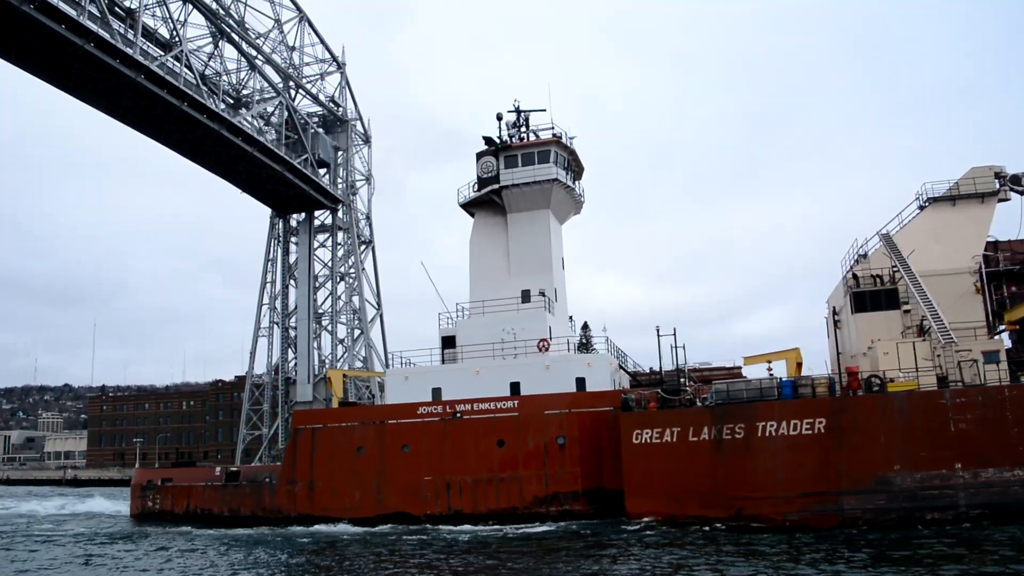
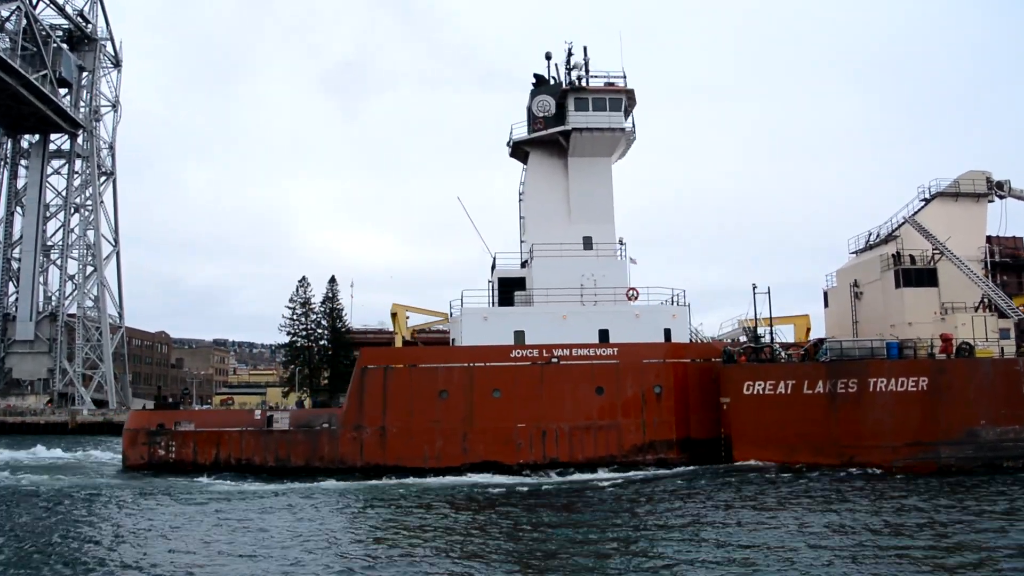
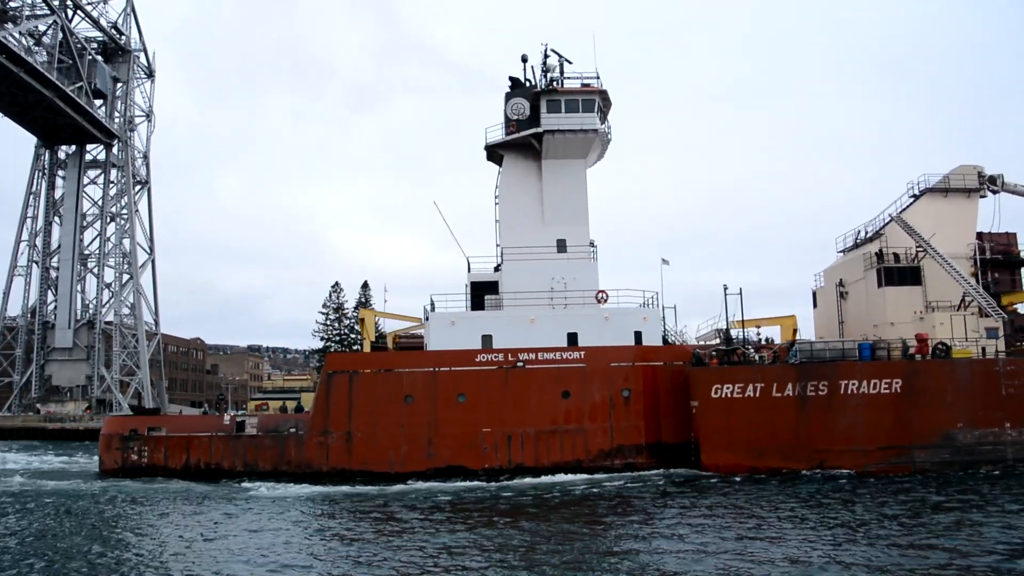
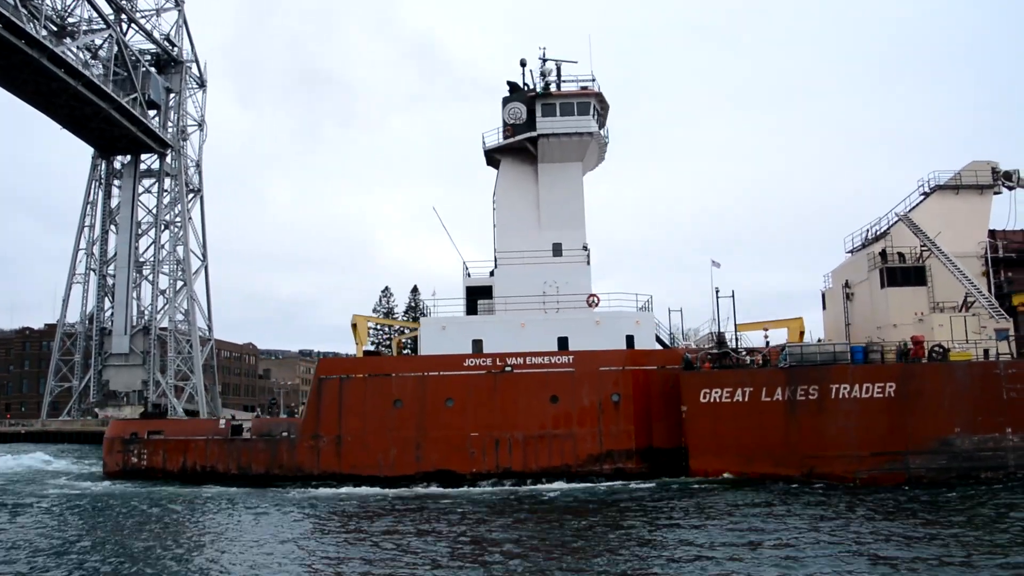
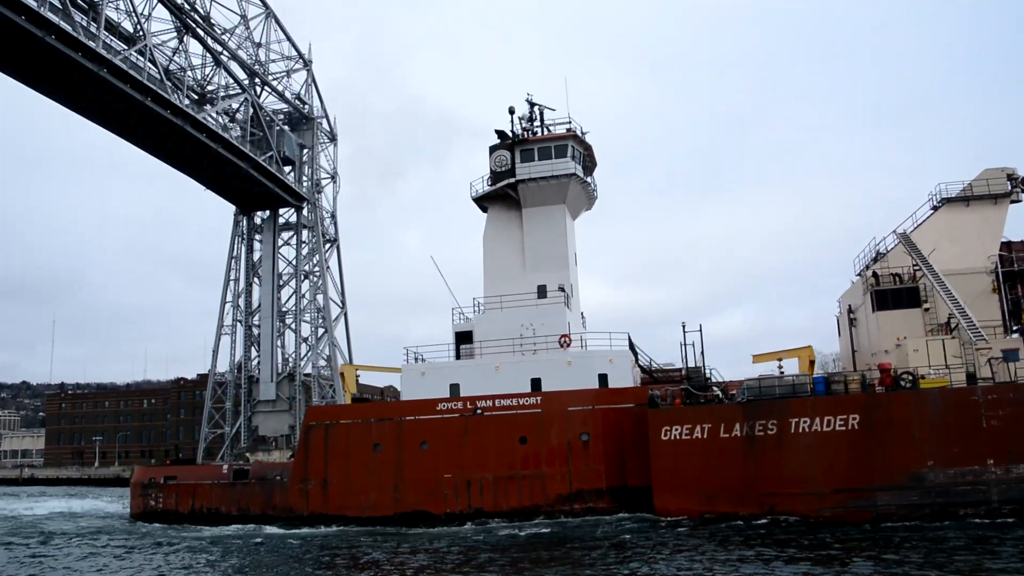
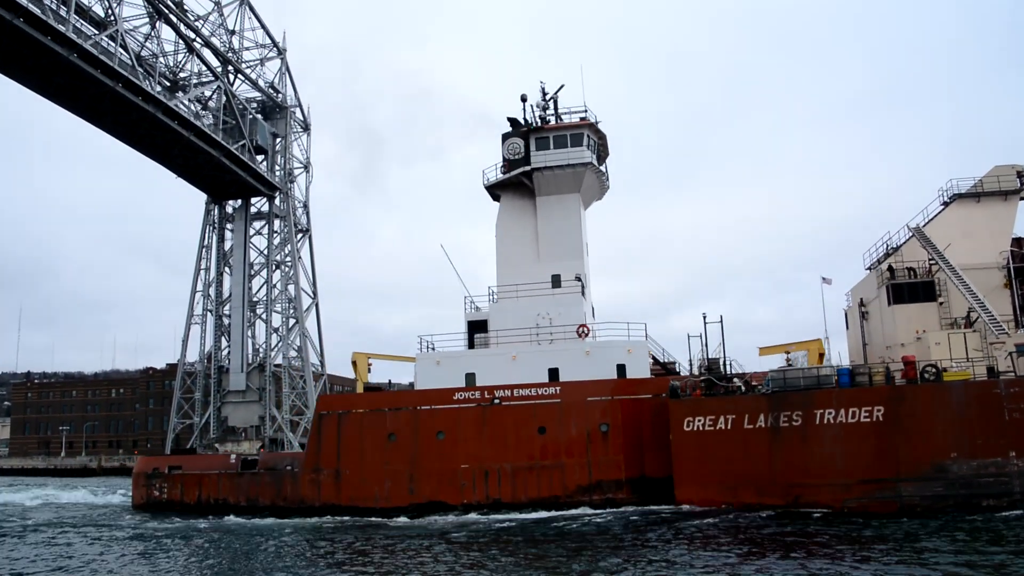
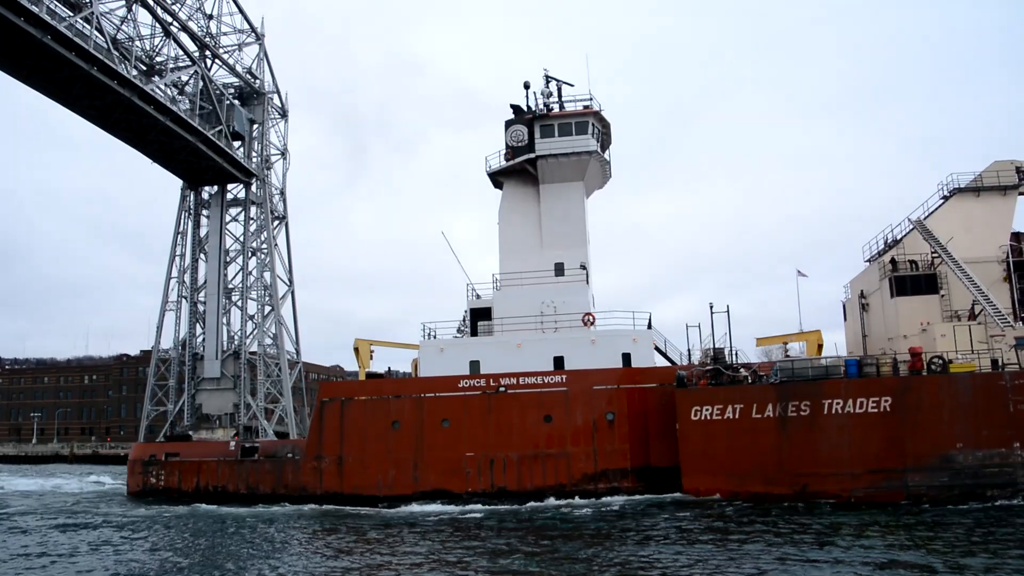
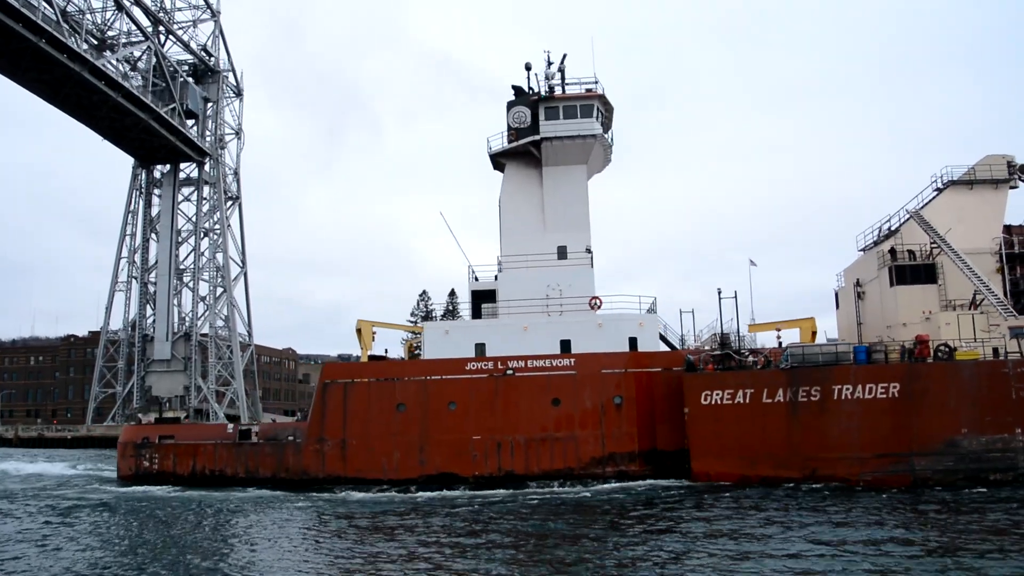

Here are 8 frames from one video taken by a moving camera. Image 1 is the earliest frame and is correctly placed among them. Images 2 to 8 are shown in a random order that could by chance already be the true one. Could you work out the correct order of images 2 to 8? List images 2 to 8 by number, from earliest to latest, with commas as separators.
5, 6, 7, 8, 4, 3, 2
